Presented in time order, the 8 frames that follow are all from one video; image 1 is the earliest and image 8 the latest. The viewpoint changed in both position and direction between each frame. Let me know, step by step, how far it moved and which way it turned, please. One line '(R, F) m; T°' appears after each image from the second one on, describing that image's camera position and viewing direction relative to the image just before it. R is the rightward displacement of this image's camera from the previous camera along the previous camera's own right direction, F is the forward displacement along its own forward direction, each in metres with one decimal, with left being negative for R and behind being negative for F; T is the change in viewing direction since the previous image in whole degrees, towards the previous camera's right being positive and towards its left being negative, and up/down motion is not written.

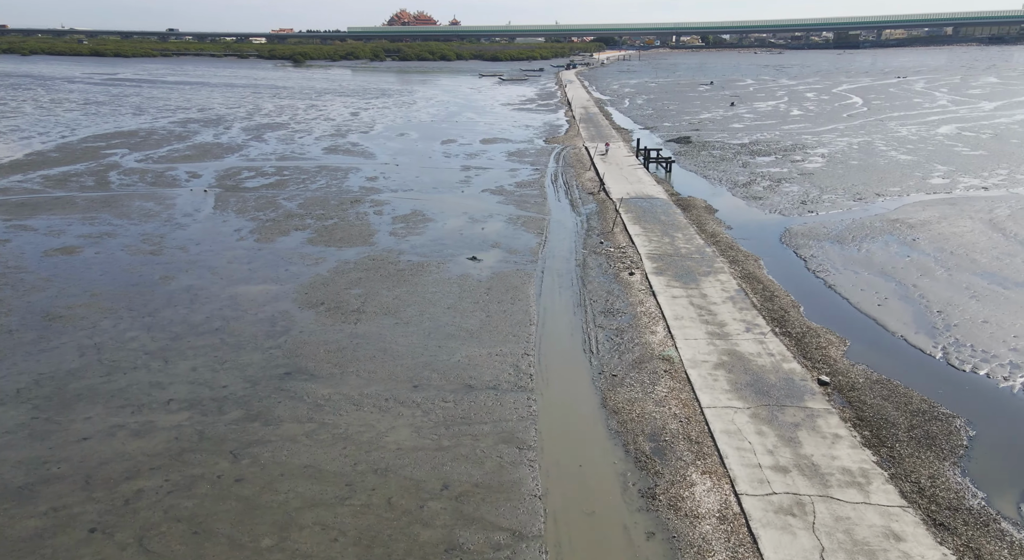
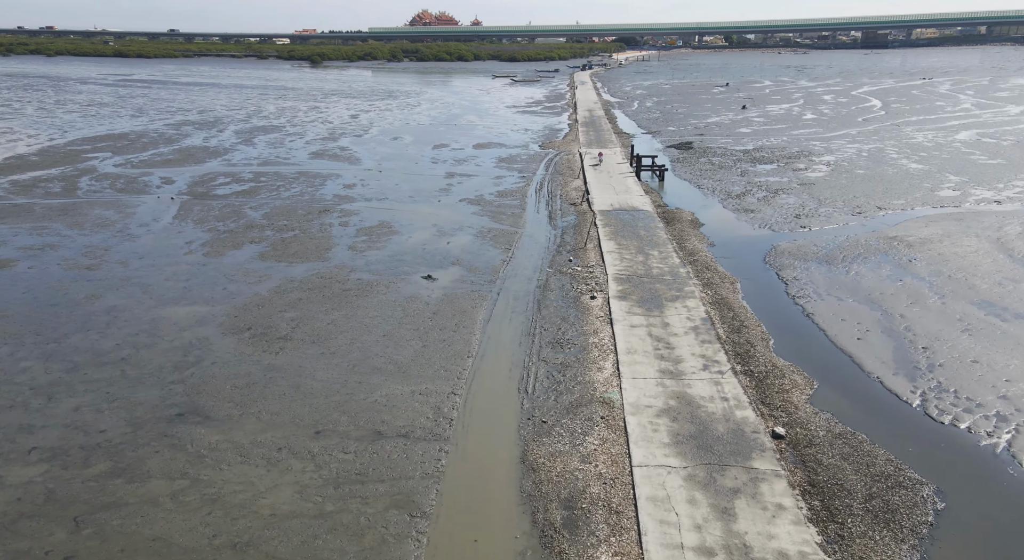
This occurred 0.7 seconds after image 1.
(+1.0, +0.8) m; -2°
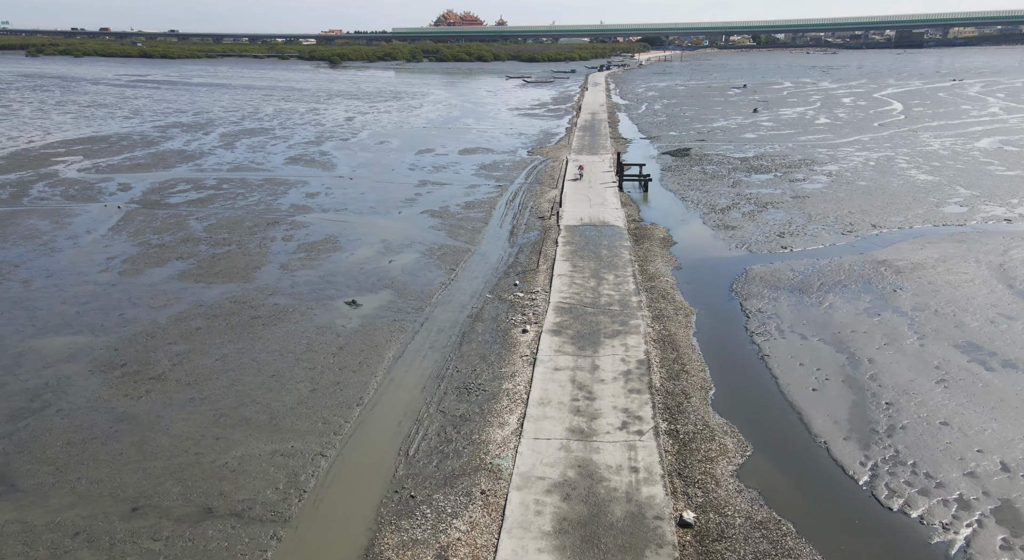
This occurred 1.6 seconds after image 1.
(+1.3, +1.1) m; -2°
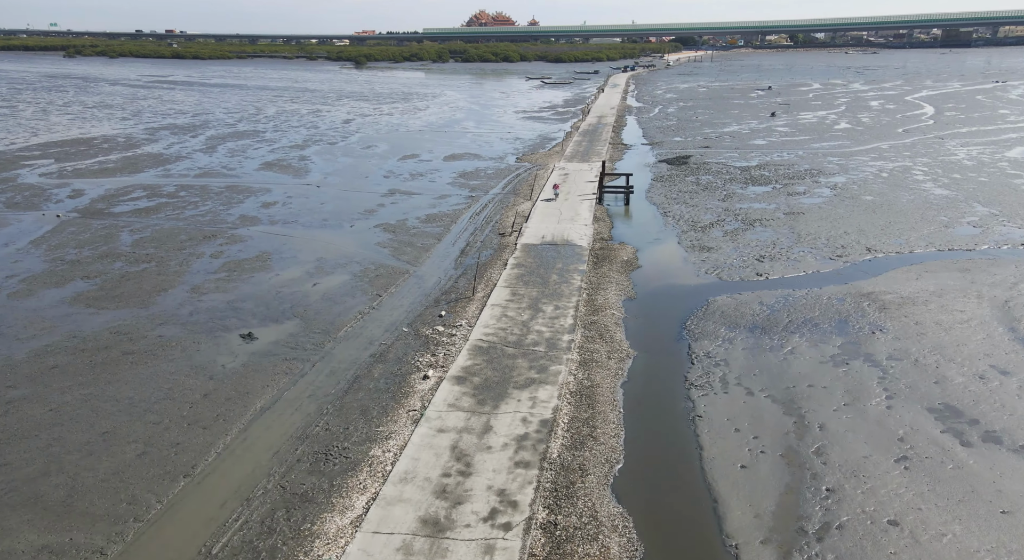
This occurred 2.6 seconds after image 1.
(+1.5, +1.2) m; -2°
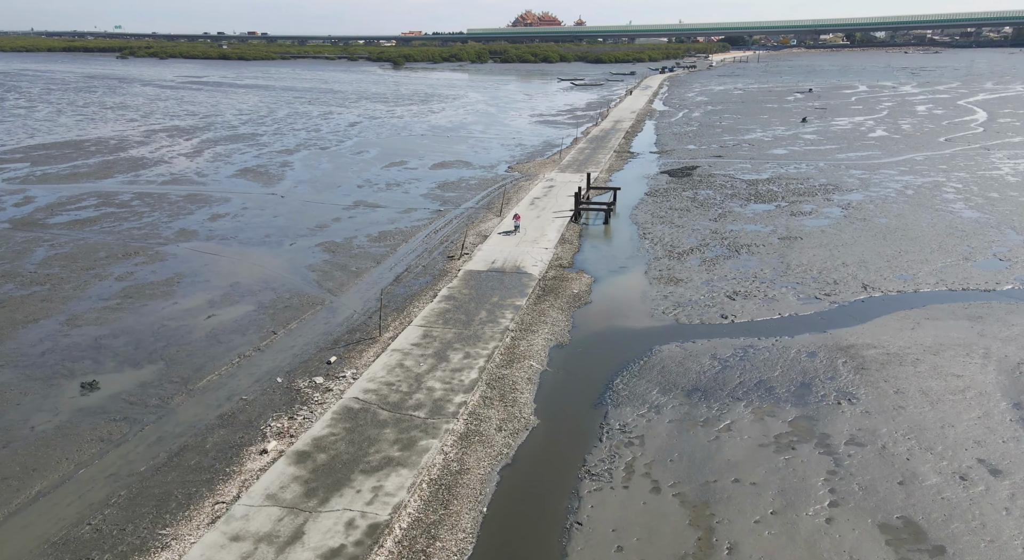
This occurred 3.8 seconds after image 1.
(+1.7, +1.5) m; -3°
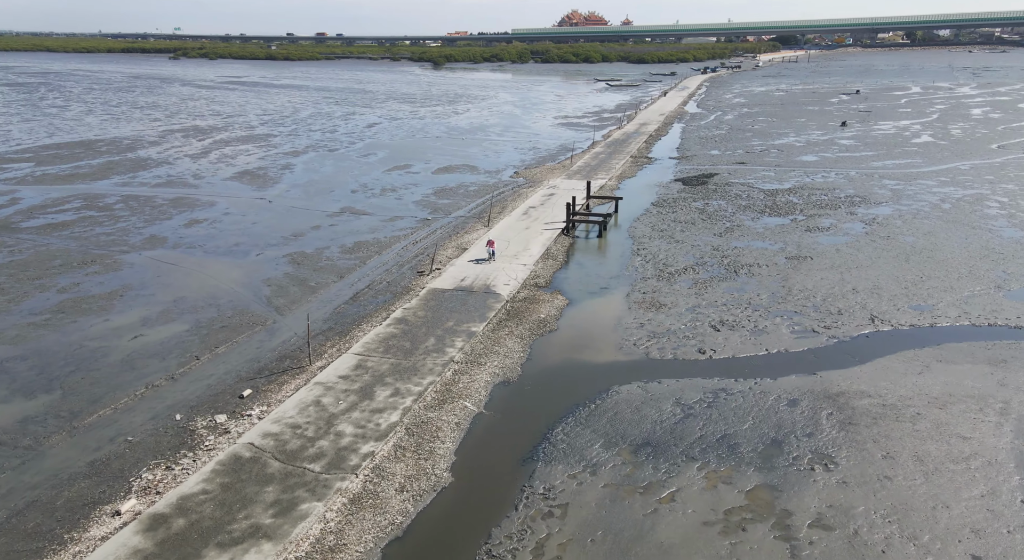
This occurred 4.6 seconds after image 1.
(+1.2, +1.0) m; -3°
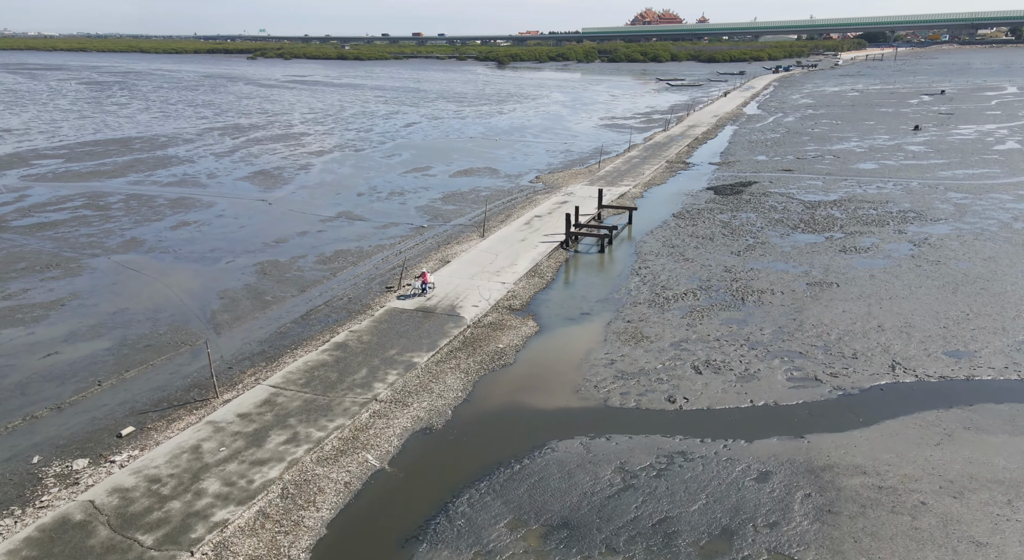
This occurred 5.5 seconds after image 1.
(+1.4, +1.2) m; -5°
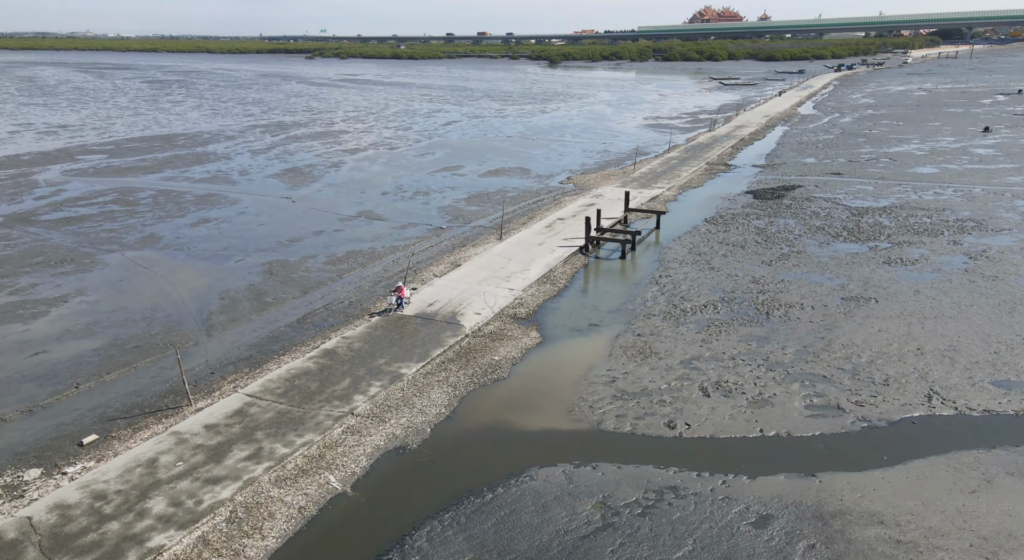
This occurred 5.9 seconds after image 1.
(+0.6, +0.6) m; -4°
